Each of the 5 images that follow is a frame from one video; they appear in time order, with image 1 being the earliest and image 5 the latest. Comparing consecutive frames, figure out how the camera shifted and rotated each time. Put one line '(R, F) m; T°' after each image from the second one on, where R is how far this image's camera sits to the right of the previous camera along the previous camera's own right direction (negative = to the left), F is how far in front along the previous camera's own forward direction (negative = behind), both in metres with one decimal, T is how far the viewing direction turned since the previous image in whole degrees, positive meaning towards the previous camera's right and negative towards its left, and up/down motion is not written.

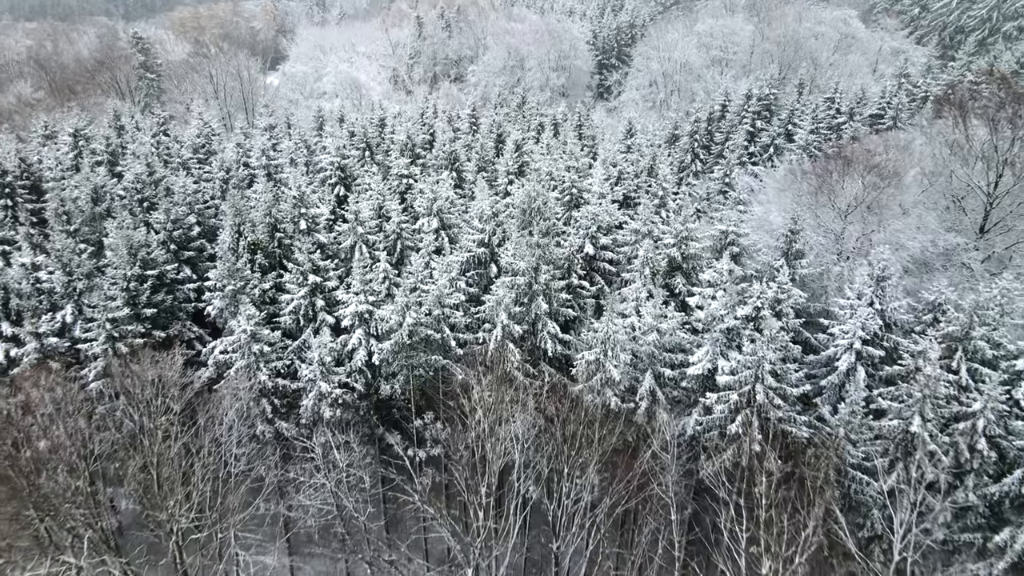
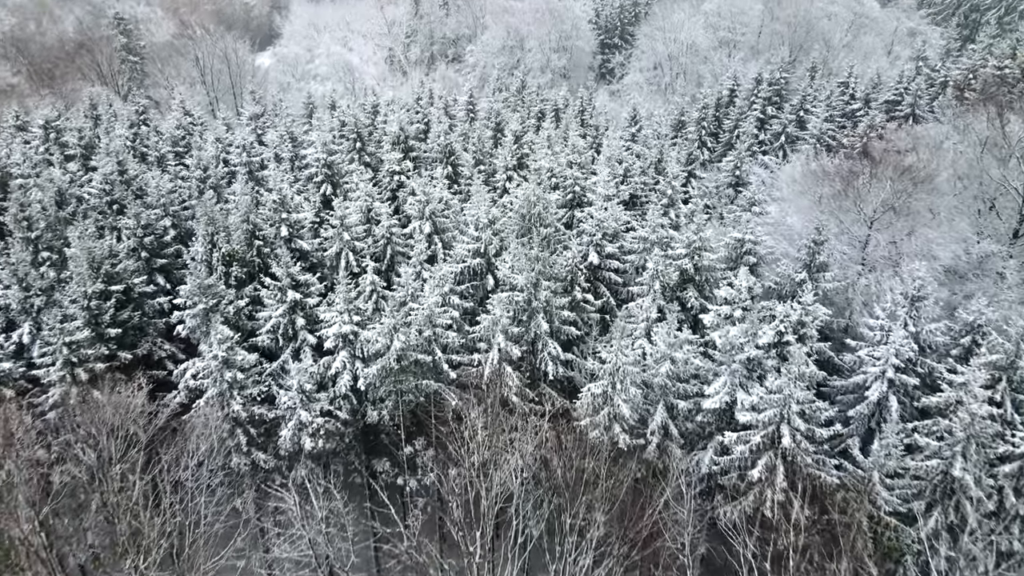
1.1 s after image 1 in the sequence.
(+0.1, +2.0) m; 0°
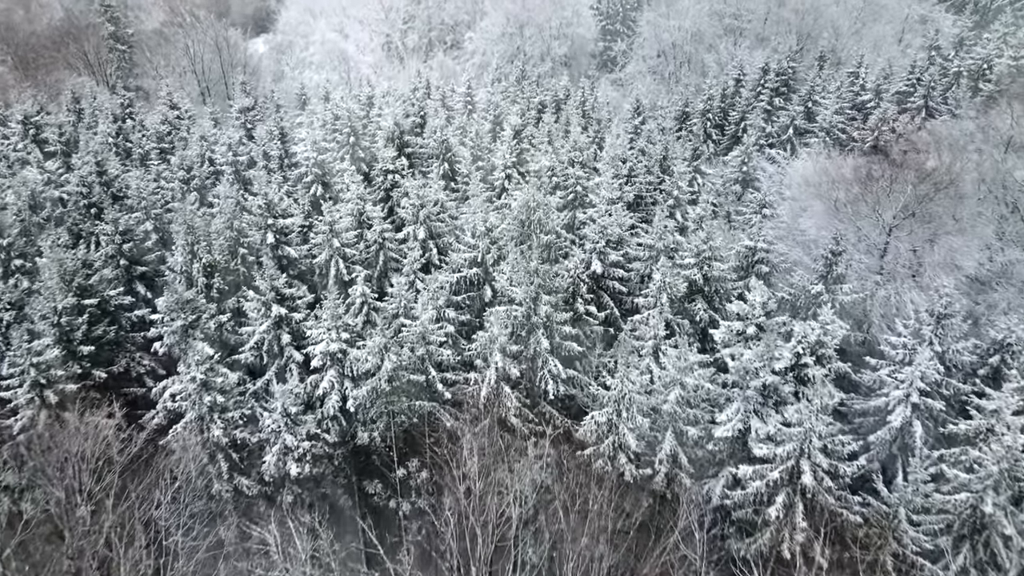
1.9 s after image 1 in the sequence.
(0.0, +1.3) m; 0°
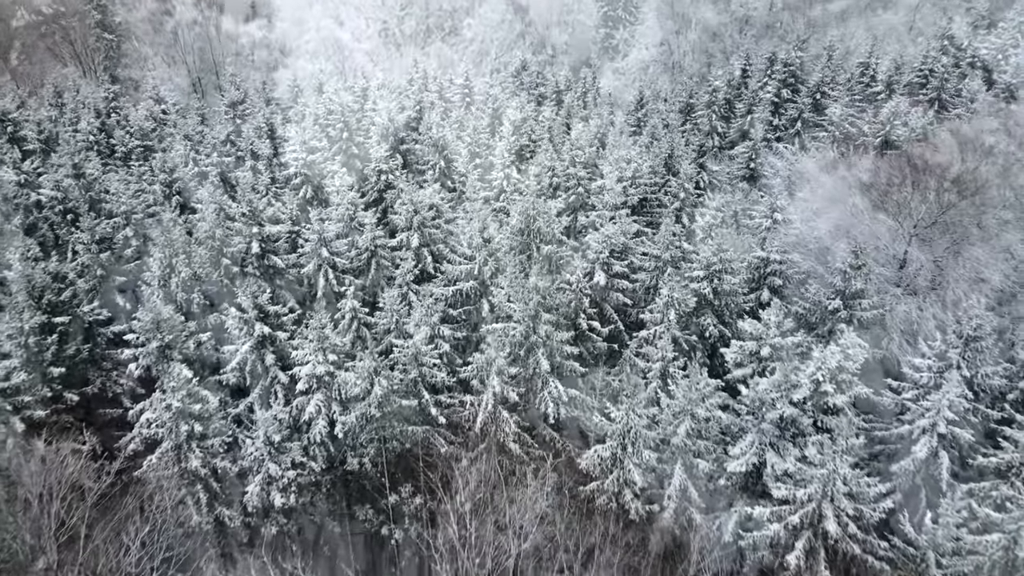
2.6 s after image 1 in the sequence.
(0.0, +1.3) m; 0°
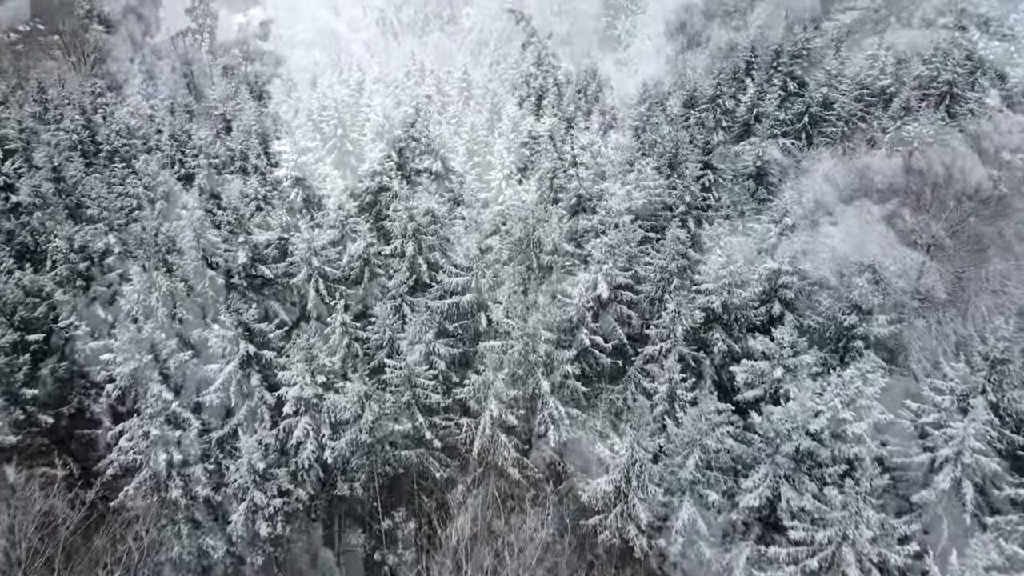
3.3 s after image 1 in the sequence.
(0.0, +1.0) m; 0°
